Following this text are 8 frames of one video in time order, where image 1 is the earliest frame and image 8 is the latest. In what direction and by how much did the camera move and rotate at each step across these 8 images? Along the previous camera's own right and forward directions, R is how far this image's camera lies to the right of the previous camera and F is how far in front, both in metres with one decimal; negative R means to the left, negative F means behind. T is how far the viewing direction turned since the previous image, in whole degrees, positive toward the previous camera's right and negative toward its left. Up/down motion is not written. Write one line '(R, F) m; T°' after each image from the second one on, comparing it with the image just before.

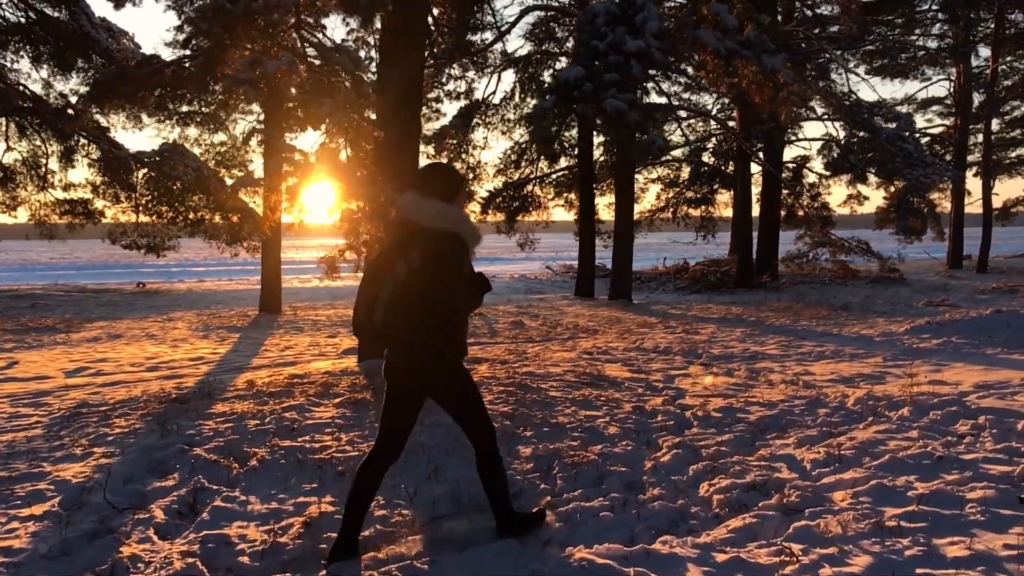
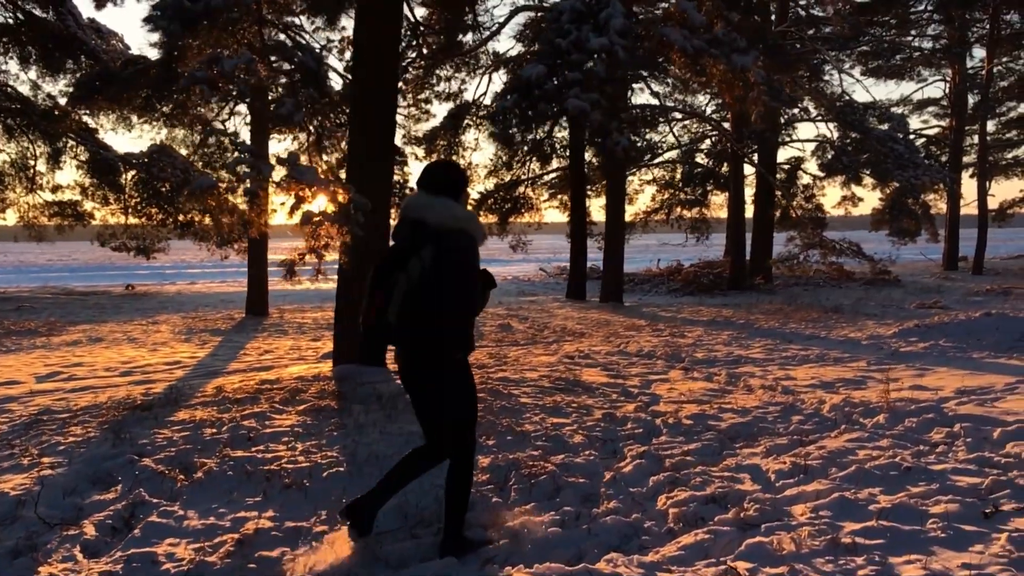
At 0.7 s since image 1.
(+0.4, +0.1) m; 0°
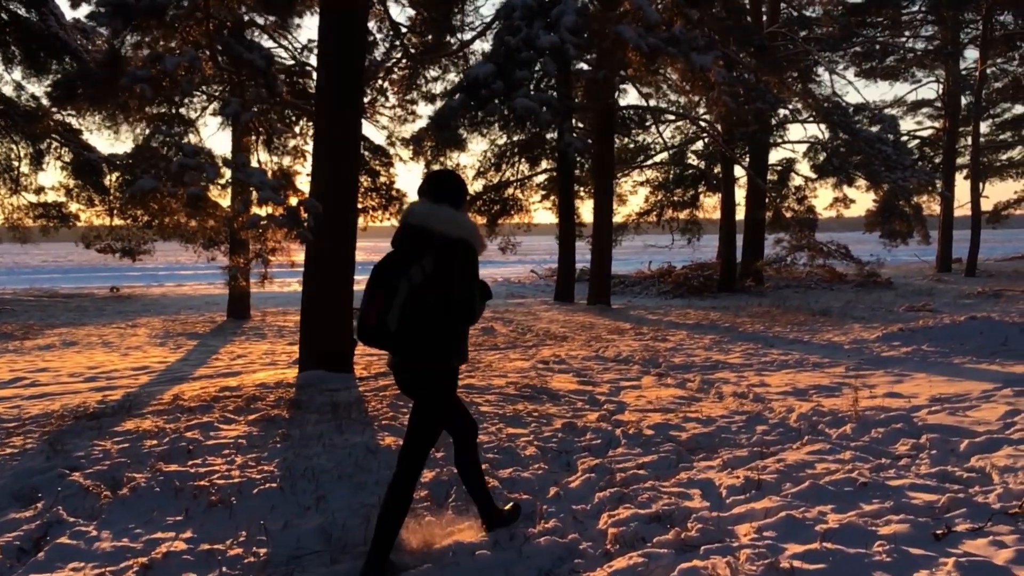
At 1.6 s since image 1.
(+0.4, +0.2) m; 0°
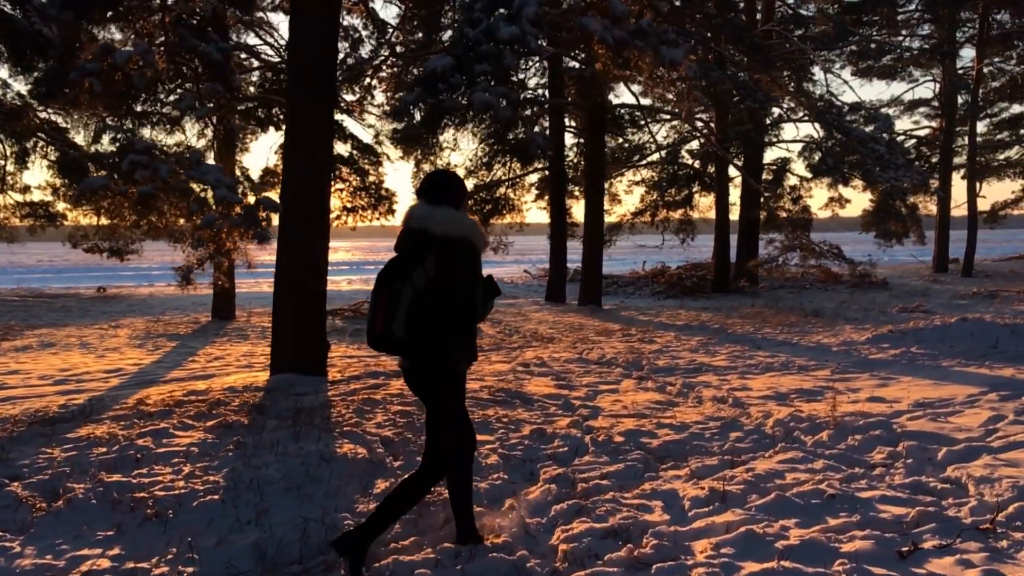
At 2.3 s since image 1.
(+0.3, +0.2) m; 0°
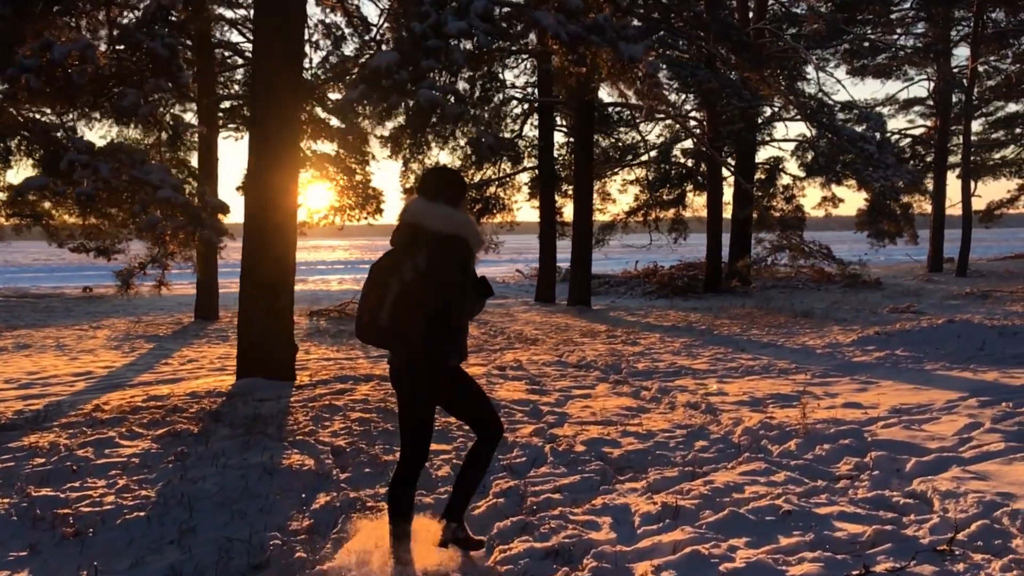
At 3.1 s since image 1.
(+0.4, +0.2) m; 0°
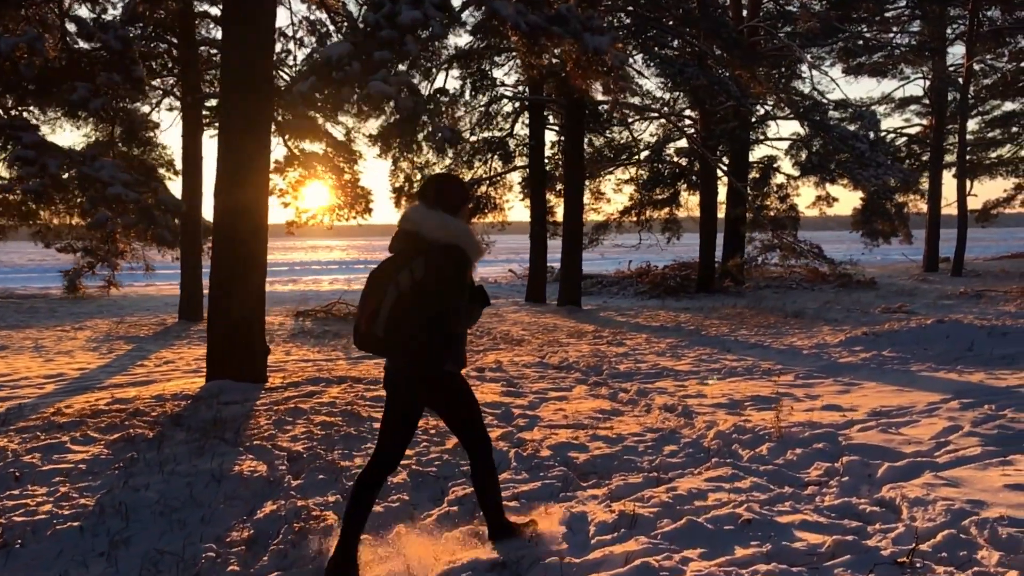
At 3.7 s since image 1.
(+0.3, +0.1) m; 0°
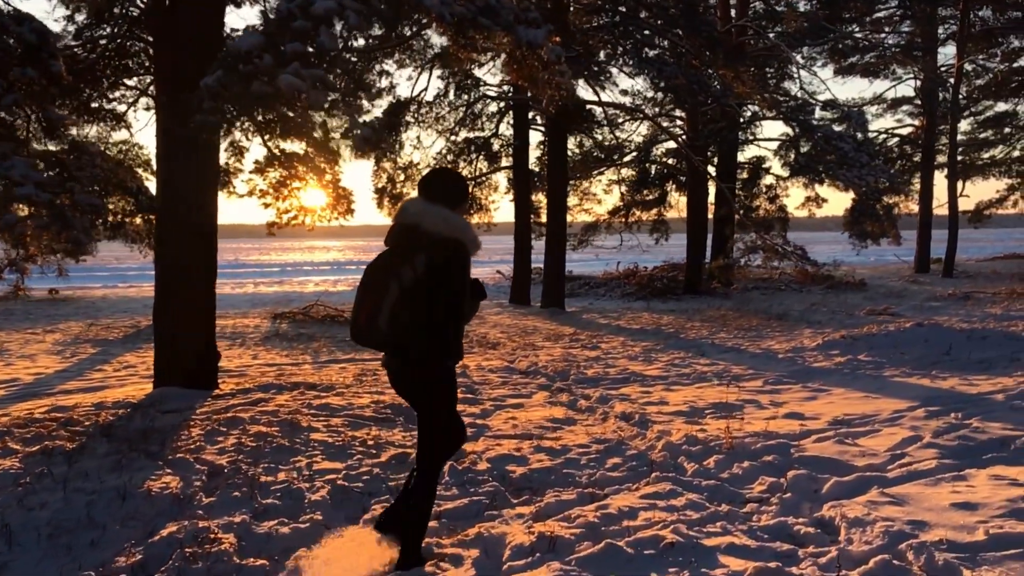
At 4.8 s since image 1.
(+0.6, +0.2) m; 0°
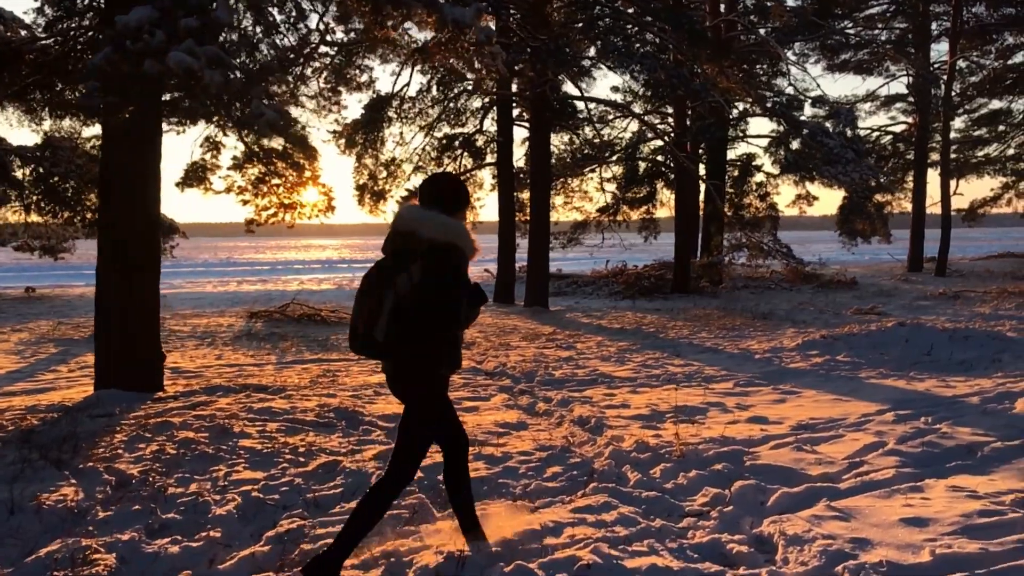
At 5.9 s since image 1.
(+0.5, +0.3) m; 0°
